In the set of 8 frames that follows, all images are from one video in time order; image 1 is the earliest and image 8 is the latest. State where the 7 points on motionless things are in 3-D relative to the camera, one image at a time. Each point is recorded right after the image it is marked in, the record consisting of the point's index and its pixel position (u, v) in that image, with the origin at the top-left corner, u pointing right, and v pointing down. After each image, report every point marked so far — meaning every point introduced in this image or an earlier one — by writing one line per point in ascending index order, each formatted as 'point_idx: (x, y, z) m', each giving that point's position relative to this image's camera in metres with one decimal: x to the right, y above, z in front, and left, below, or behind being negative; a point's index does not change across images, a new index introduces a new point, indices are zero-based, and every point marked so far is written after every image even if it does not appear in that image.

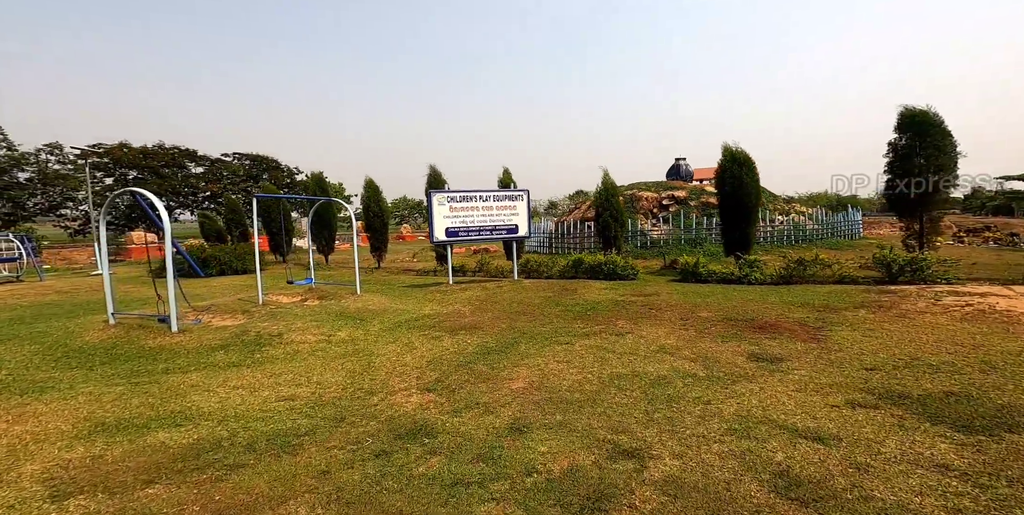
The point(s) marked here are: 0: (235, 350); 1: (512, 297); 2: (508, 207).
0: (-3.7, -1.2, +7.0) m
1: (0.0, -0.7, +10.0) m
2: (-0.2, +1.1, +11.9) m
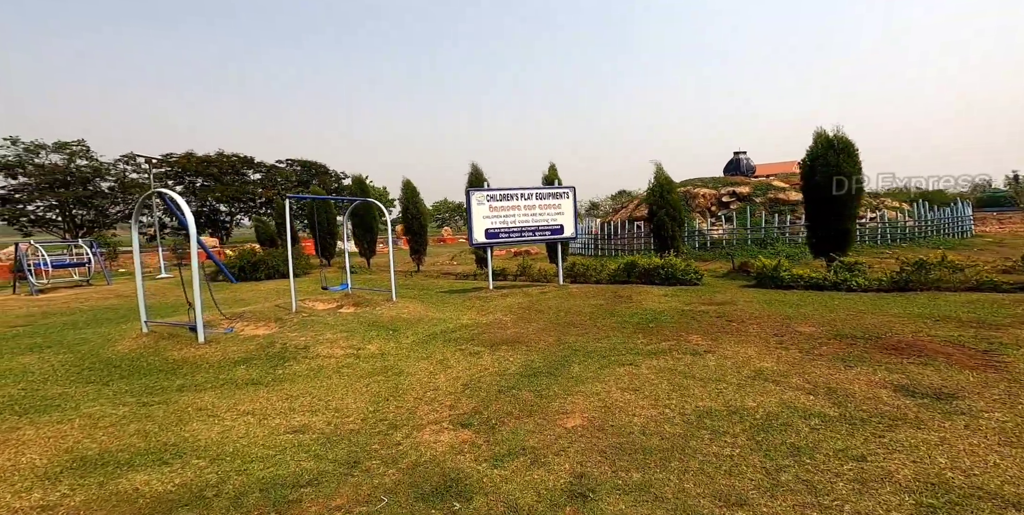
0: (-3.1, -1.2, +6.3) m
1: (+0.8, -0.8, +9.1) m
2: (+0.8, +1.1, +11.0) m
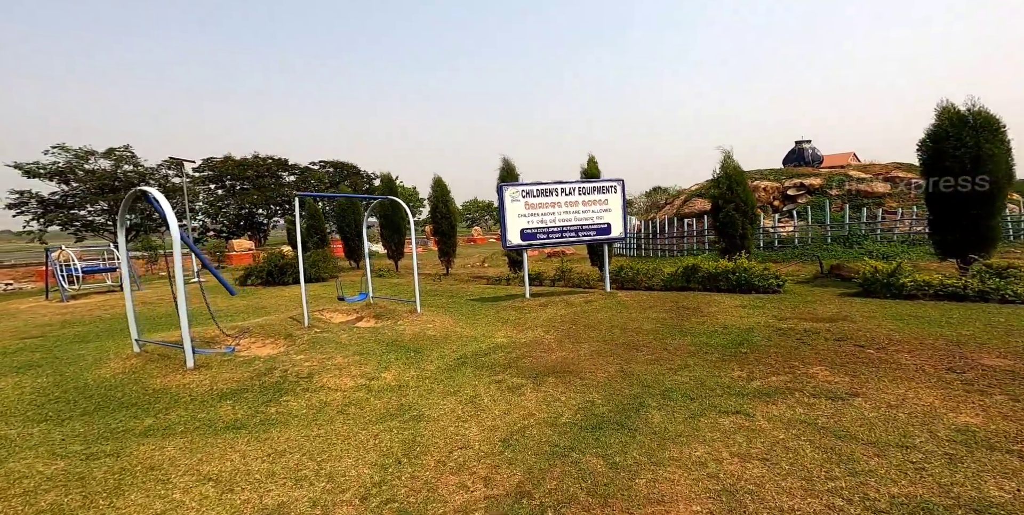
0: (-2.6, -1.3, +5.1) m
1: (+1.4, -0.9, +7.6) m
2: (+1.5, +1.0, +9.5) m
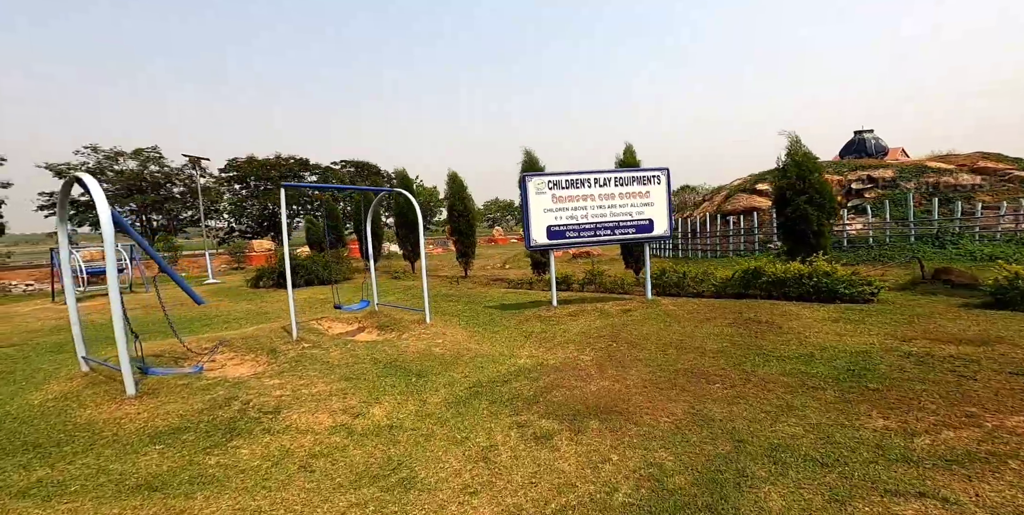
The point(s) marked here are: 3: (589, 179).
0: (-2.4, -1.3, +3.9) m
1: (+1.7, -0.9, +6.2) m
2: (+1.9, +1.0, +8.1) m
3: (+1.1, +1.2, +7.9) m
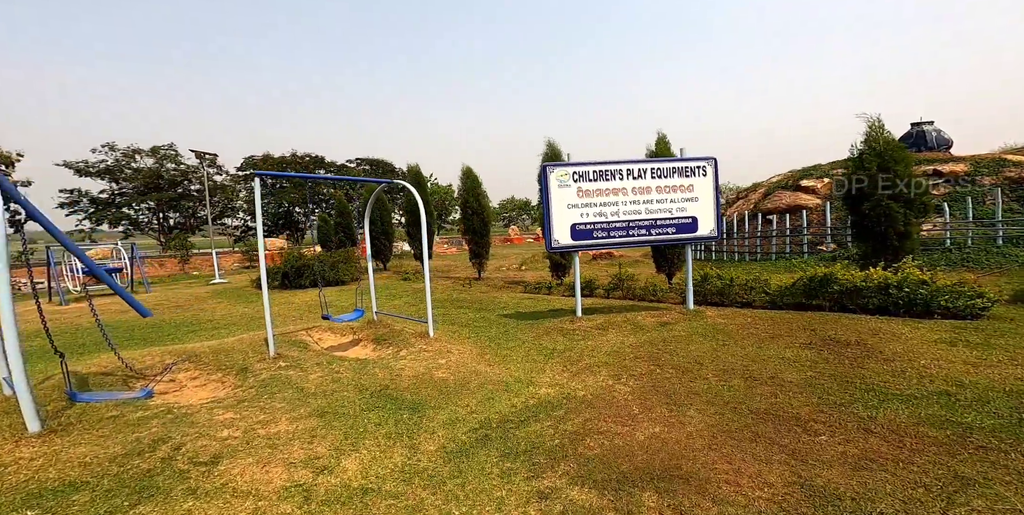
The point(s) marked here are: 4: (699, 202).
0: (-2.3, -1.3, +2.8) m
1: (+1.9, -0.9, +5.0) m
2: (+2.2, +0.9, +6.9) m
3: (+1.4, +1.1, +6.8) m
4: (+2.4, +0.7, +7.0) m
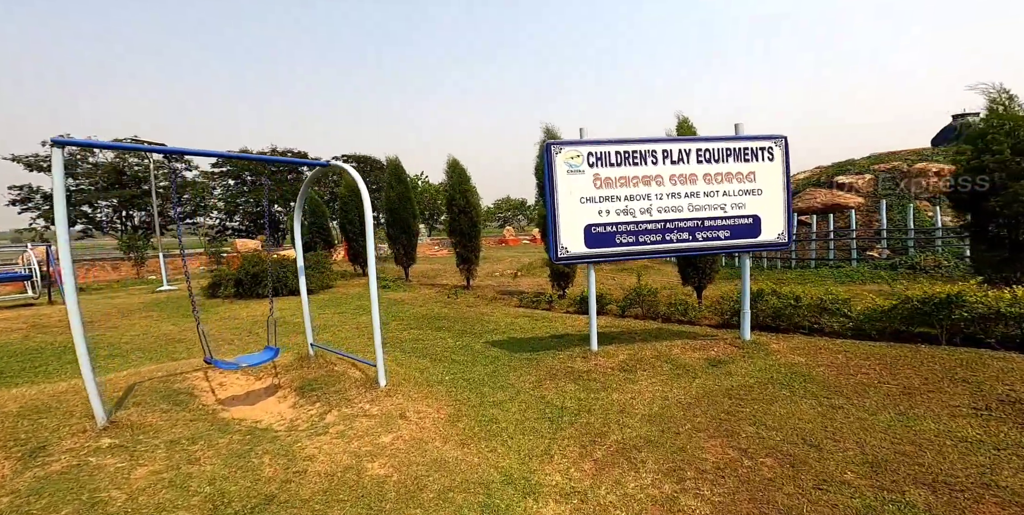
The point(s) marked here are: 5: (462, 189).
0: (-2.3, -1.4, +0.8) m
1: (+1.8, -1.0, +3.1) m
2: (+2.1, +0.8, +5.0) m
3: (+1.3, +1.0, +4.8) m
4: (+2.3, +0.6, +5.1) m
5: (-1.1, +1.6, +11.9) m
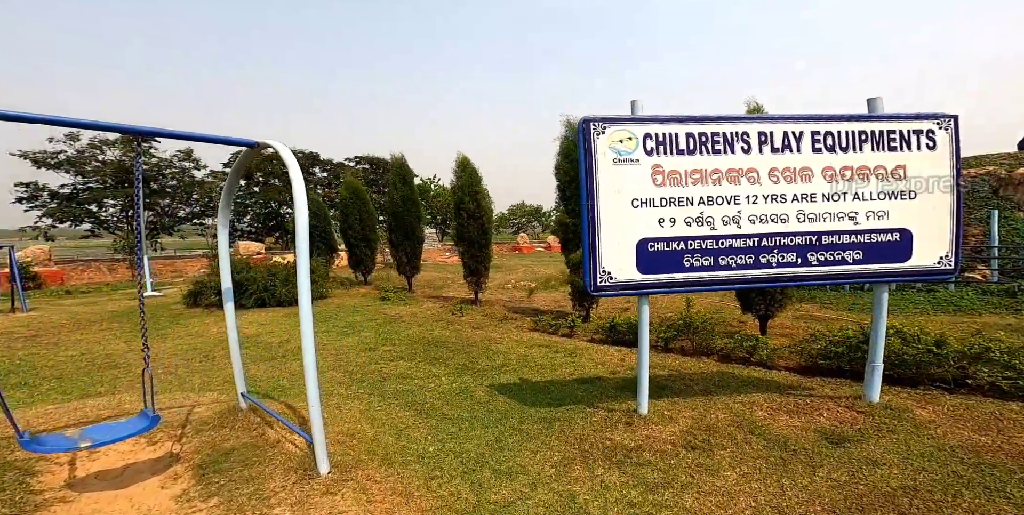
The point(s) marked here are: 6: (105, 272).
0: (-2.4, -1.4, -0.7) m
1: (+1.9, -1.1, +1.5) m
2: (+2.2, +0.7, +3.4) m
3: (+1.4, +0.9, +3.3) m
4: (+2.5, +0.5, +3.5) m
5: (-0.7, +1.3, +10.4) m
6: (-14.6, -0.5, +19.1) m
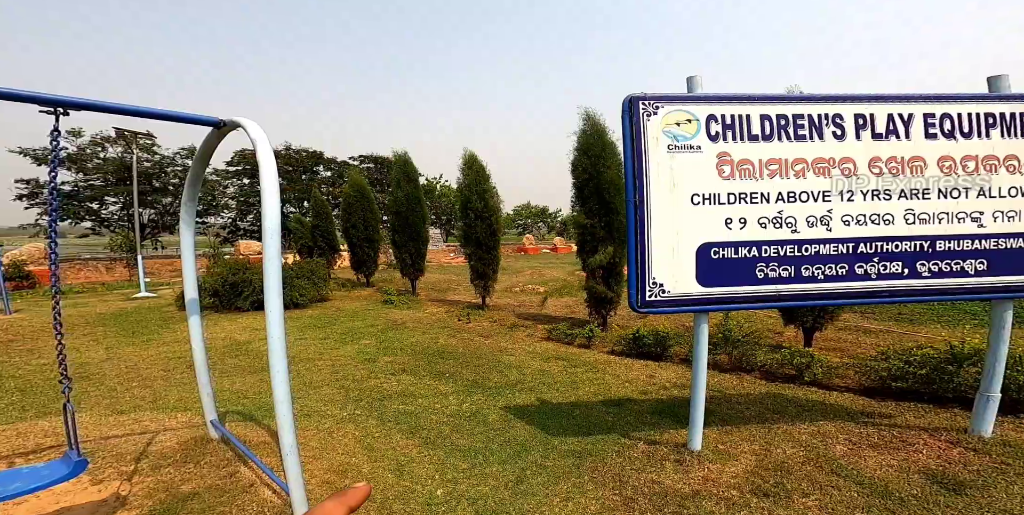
0: (-2.3, -1.4, -1.2) m
1: (+2.0, -1.2, +0.9) m
2: (+2.3, +0.6, +2.8) m
3: (+1.6, +0.8, +2.7) m
4: (+2.6, +0.4, +2.9) m
5: (-0.5, +1.3, +9.8) m
6: (-14.3, -0.5, +18.6) m
